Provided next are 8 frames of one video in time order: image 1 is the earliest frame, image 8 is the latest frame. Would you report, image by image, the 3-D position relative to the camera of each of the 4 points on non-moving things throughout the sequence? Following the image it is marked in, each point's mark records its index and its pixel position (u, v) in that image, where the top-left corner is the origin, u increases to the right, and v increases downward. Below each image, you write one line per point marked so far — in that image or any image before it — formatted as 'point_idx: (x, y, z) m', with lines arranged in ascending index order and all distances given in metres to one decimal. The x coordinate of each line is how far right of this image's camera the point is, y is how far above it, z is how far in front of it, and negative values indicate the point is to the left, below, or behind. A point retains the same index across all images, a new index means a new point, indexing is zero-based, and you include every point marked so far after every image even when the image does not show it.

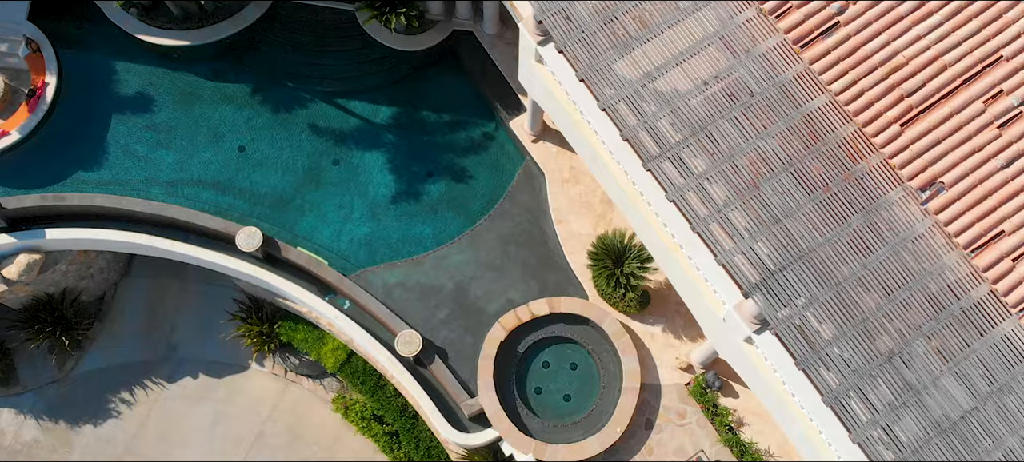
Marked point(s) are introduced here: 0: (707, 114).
0: (+3.5, +1.3, +14.3) m
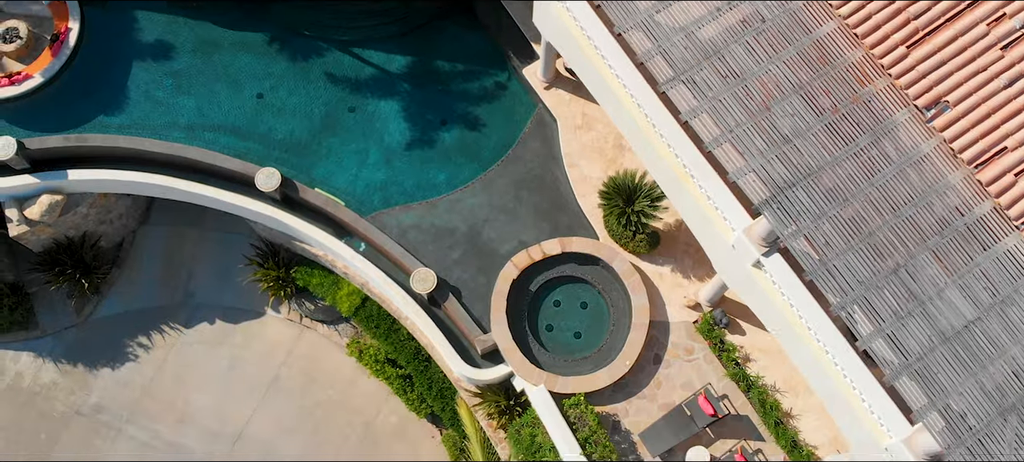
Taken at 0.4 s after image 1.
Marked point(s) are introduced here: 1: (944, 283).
0: (+3.8, +2.5, +14.7) m
1: (+6.2, -0.8, +13.7) m
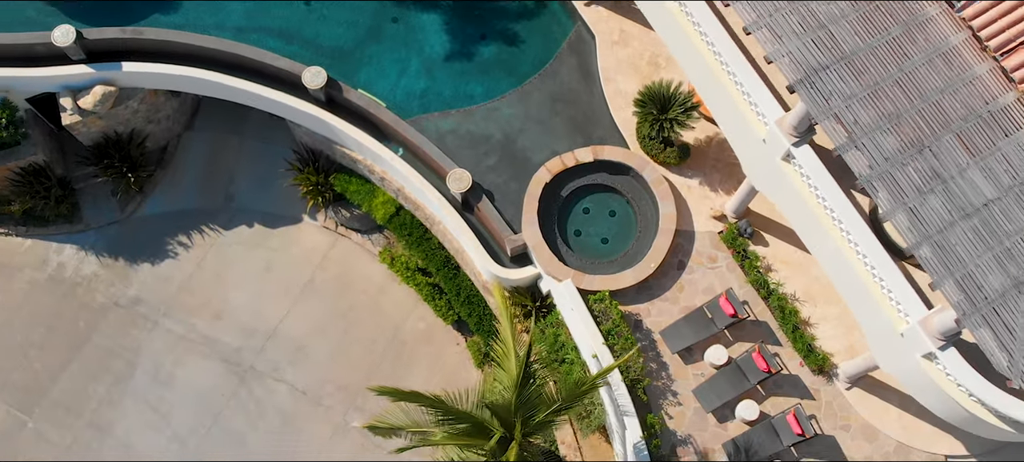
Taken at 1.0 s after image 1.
0: (+4.6, +4.4, +15.4) m
1: (+6.8, +1.0, +14.3) m
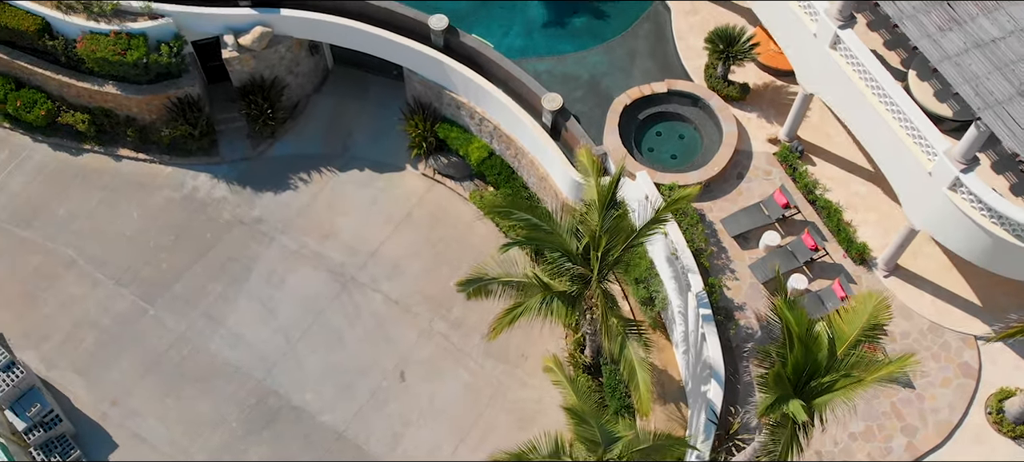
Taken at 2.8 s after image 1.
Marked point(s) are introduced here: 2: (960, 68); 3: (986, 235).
0: (+6.9, +7.3, +20.0) m
1: (+8.8, +4.1, +18.1) m
2: (+8.2, +3.0, +17.5) m
3: (+9.1, -0.1, +18.5) m
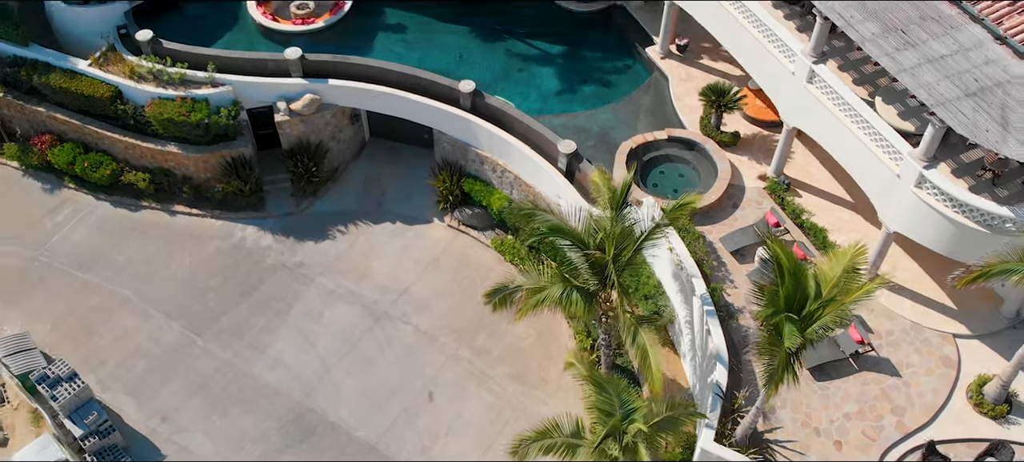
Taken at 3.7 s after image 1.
0: (+7.5, +7.2, +24.2) m
1: (+9.4, +4.3, +21.7) m
2: (+8.8, +3.4, +20.9) m
3: (+9.7, +0.2, +21.3) m
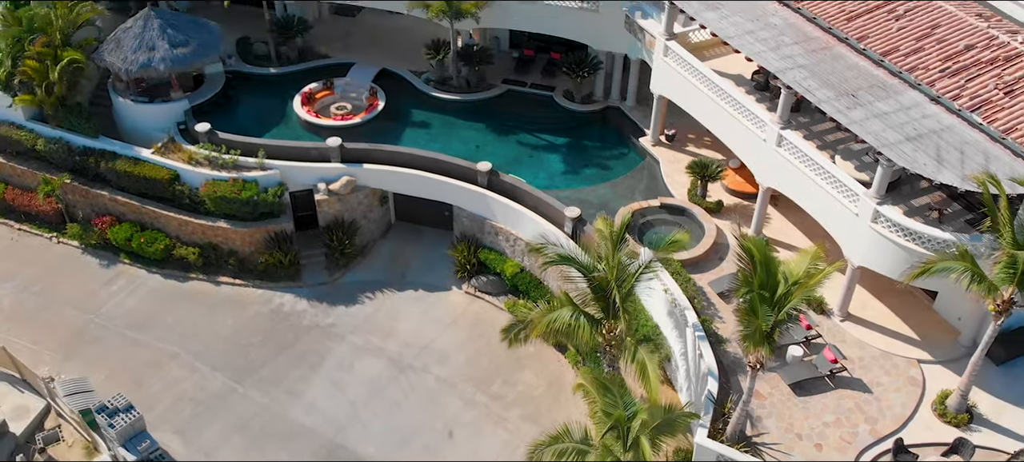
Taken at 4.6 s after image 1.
0: (+7.9, +5.9, +29.0) m
1: (+9.8, +3.5, +26.1) m
2: (+9.2, +2.8, +25.1) m
3: (+10.1, -0.4, +24.9) m
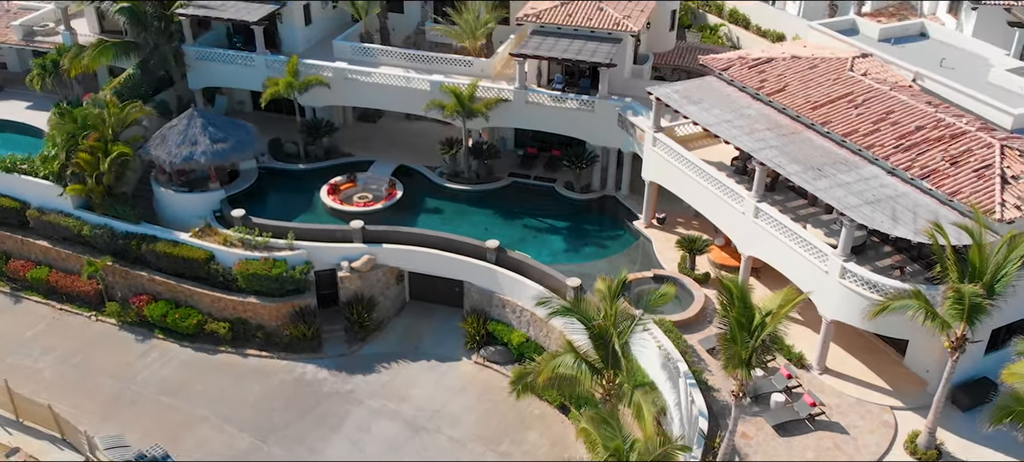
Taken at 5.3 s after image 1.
0: (+8.1, +3.7, +32.9) m
1: (+10.0, +1.8, +29.7) m
2: (+9.4, +1.2, +28.6) m
3: (+10.4, -2.0, +28.0) m
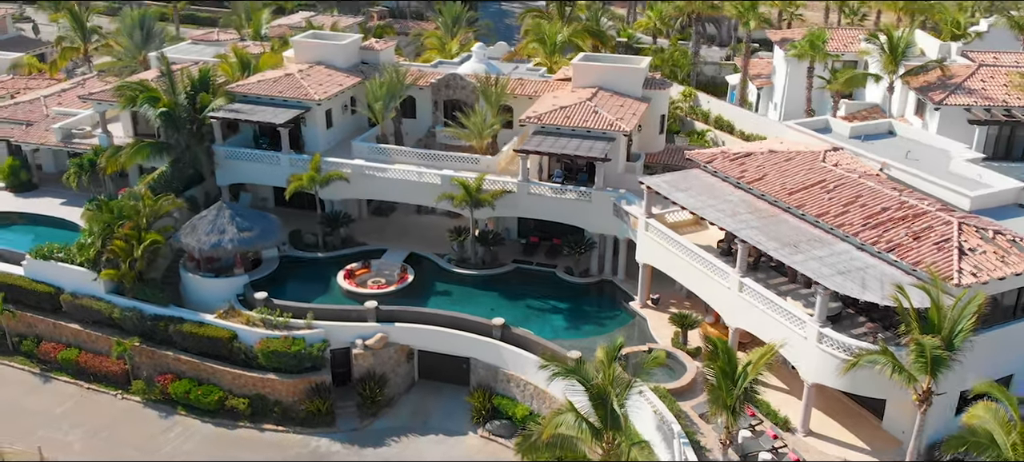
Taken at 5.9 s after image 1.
0: (+8.3, +0.9, +36.1) m
1: (+10.2, -0.6, +32.7) m
2: (+9.6, -1.1, +31.5) m
3: (+10.5, -4.1, +30.5) m
